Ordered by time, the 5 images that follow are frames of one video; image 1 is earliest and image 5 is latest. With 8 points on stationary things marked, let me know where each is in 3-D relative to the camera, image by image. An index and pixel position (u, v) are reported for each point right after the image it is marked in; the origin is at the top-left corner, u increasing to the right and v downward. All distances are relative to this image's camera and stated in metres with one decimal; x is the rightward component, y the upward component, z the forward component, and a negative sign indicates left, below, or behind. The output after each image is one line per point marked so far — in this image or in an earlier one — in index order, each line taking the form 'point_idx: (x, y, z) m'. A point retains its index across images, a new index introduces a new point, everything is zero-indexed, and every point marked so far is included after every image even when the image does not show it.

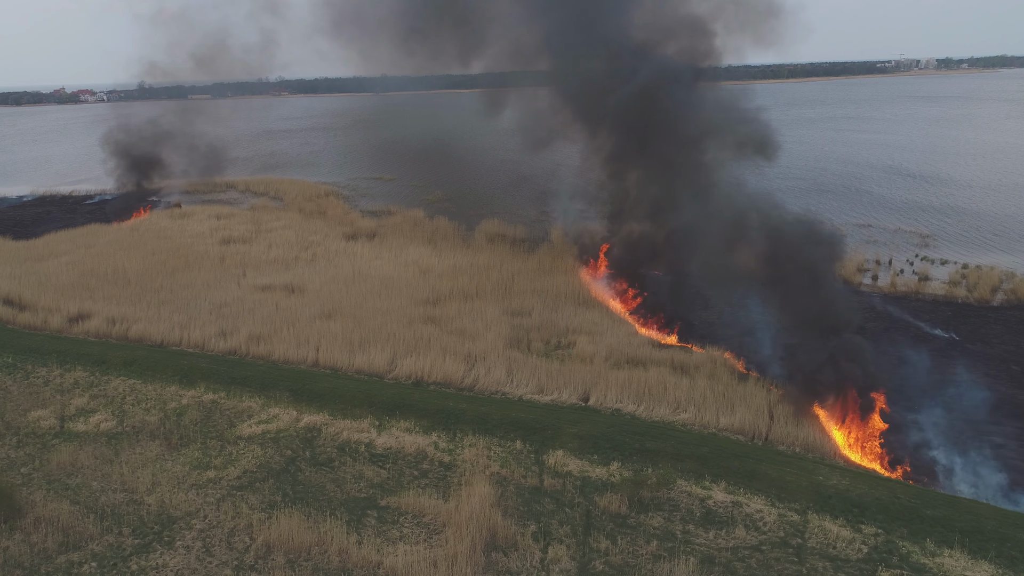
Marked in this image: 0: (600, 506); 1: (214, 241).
0: (+0.7, -1.7, +5.7) m
1: (-5.8, +0.9, +14.1) m
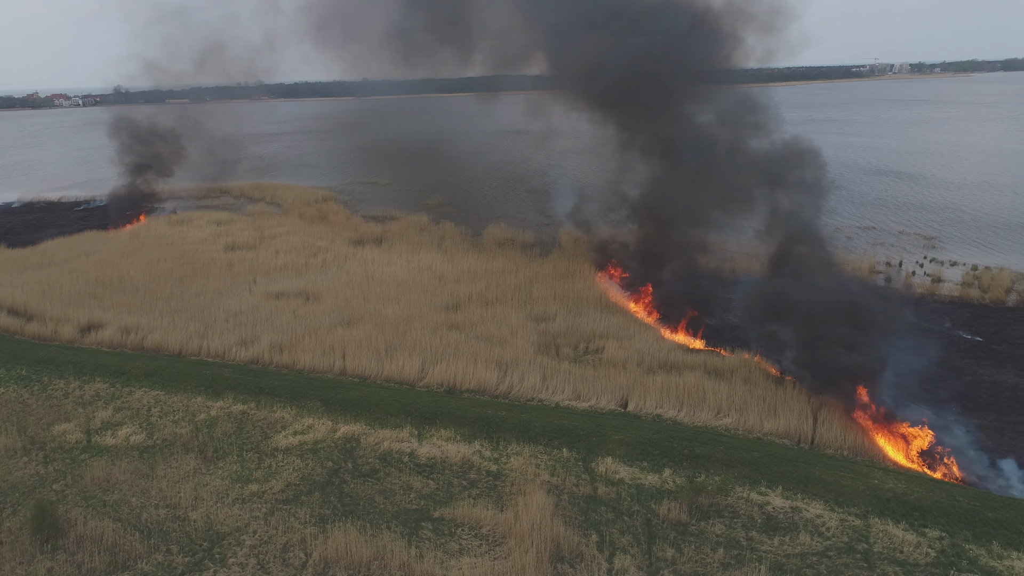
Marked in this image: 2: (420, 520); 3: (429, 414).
0: (+1.1, -1.7, +5.6) m
1: (-5.6, +0.8, +13.9) m
2: (-0.7, -1.8, +5.6) m
3: (-0.8, -1.3, +7.3) m
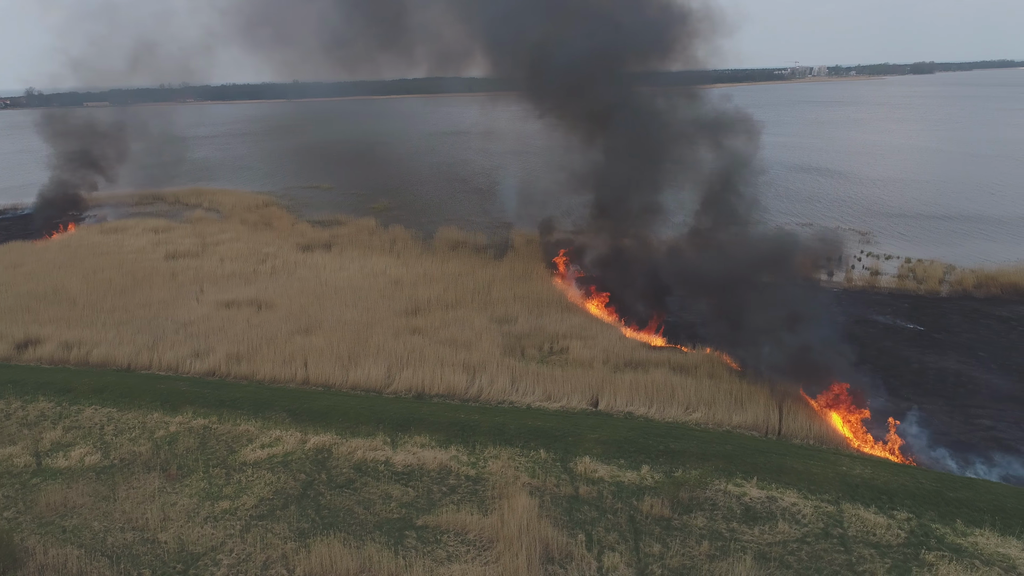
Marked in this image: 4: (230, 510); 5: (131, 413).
0: (+1.0, -1.7, +5.7) m
1: (-6.5, +0.6, +13.3) m
2: (-0.8, -1.9, +5.6) m
3: (-1.1, -1.3, +7.2) m
4: (-2.3, -1.8, +5.9) m
5: (-3.9, -1.3, +7.4) m
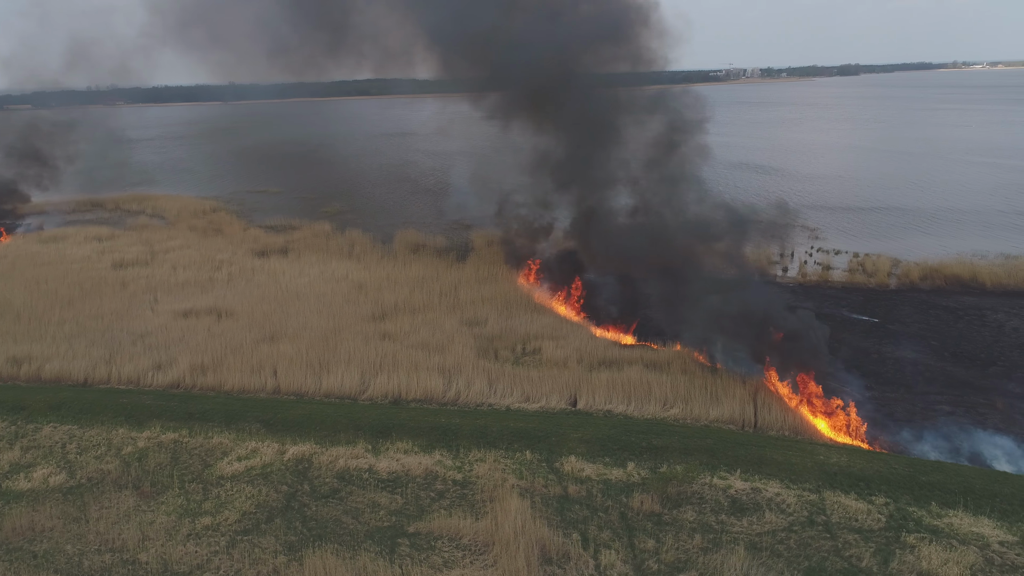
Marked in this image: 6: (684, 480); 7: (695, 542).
0: (+1.0, -1.7, +5.7) m
1: (-7.2, +0.4, +12.8) m
2: (-0.9, -1.9, +5.5) m
3: (-1.3, -1.4, +7.1) m
4: (-2.4, -1.9, +5.7) m
5: (-4.1, -1.4, +7.1) m
6: (+1.4, -1.6, +6.0) m
7: (+1.4, -1.9, +5.3) m
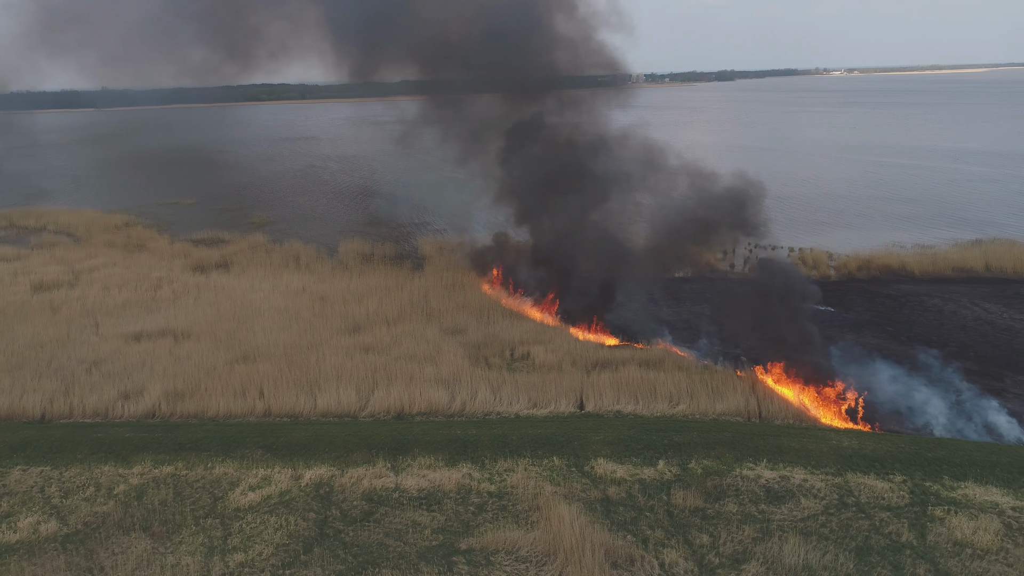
0: (+1.3, -1.7, +5.8) m
1: (-7.8, 0.0, +11.6) m
2: (-0.5, -2.0, +5.3) m
3: (-1.1, -1.5, +6.8) m
4: (-1.9, -2.0, +5.3) m
5: (-3.9, -1.6, +6.5) m
6: (+1.7, -1.6, +6.2) m
7: (+1.8, -1.9, +5.5) m
